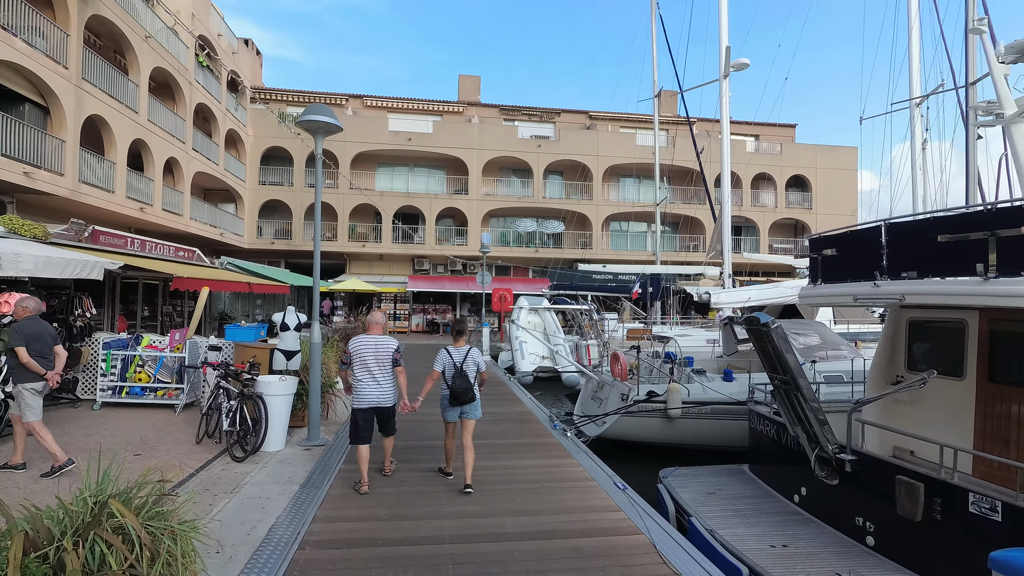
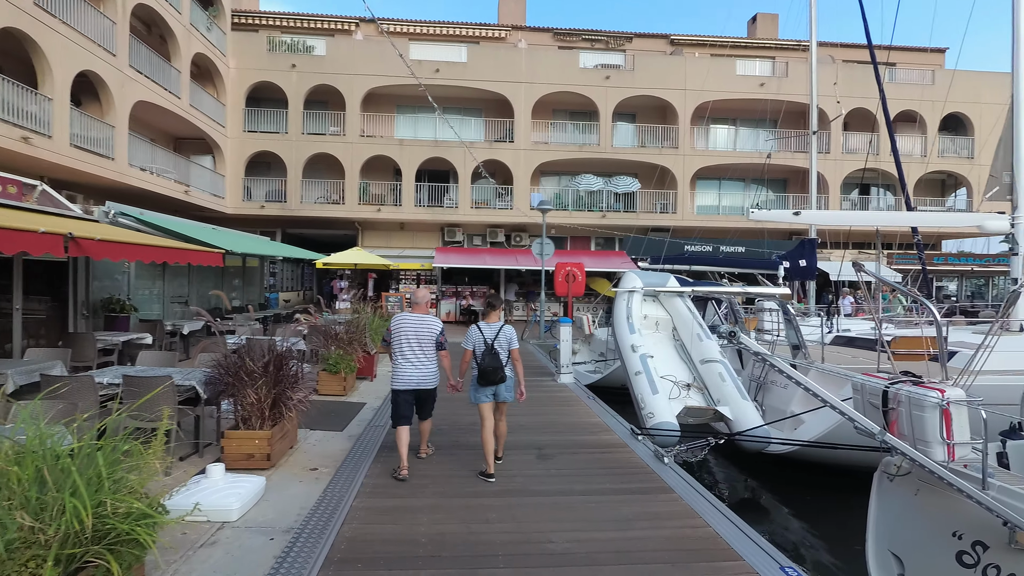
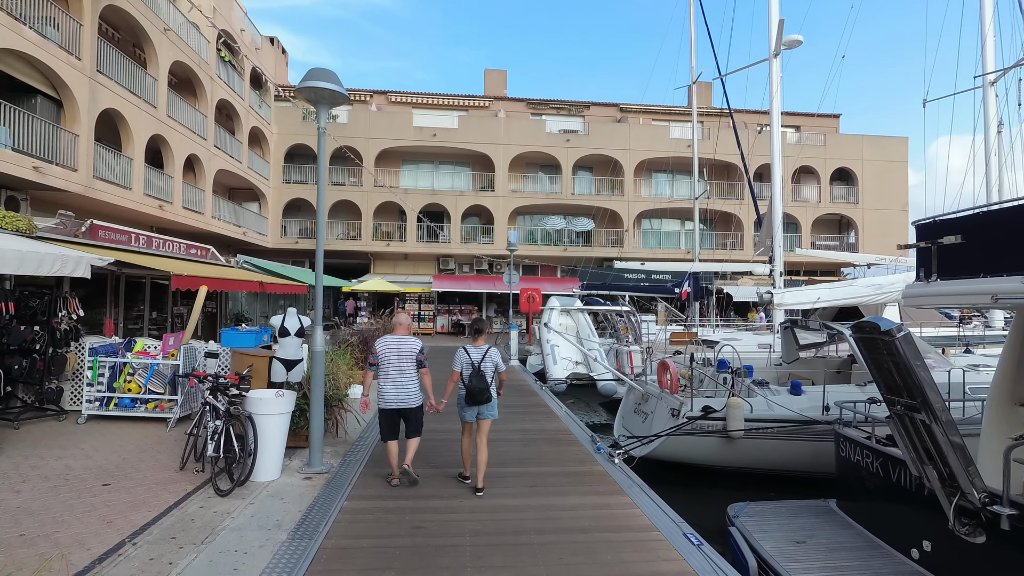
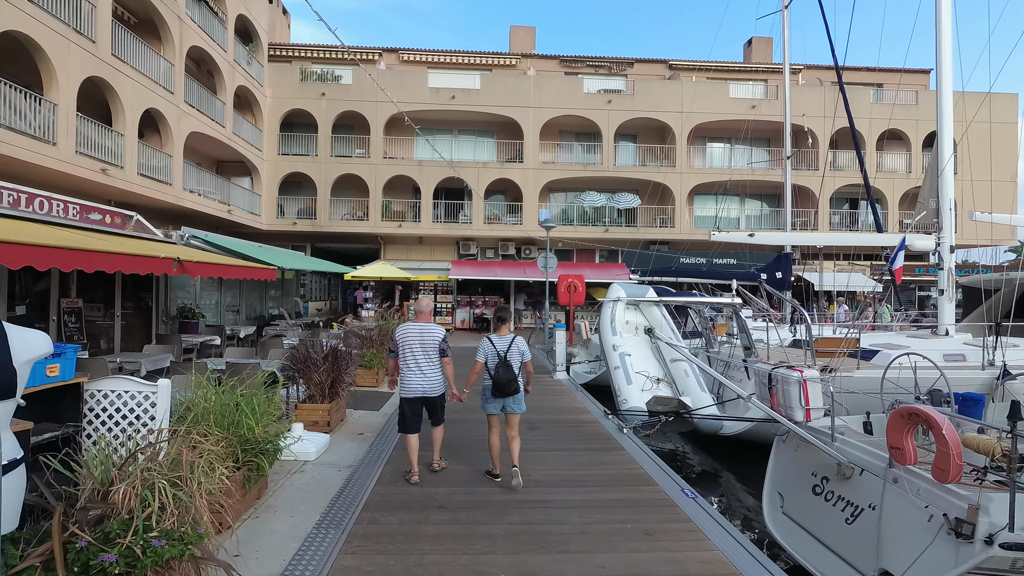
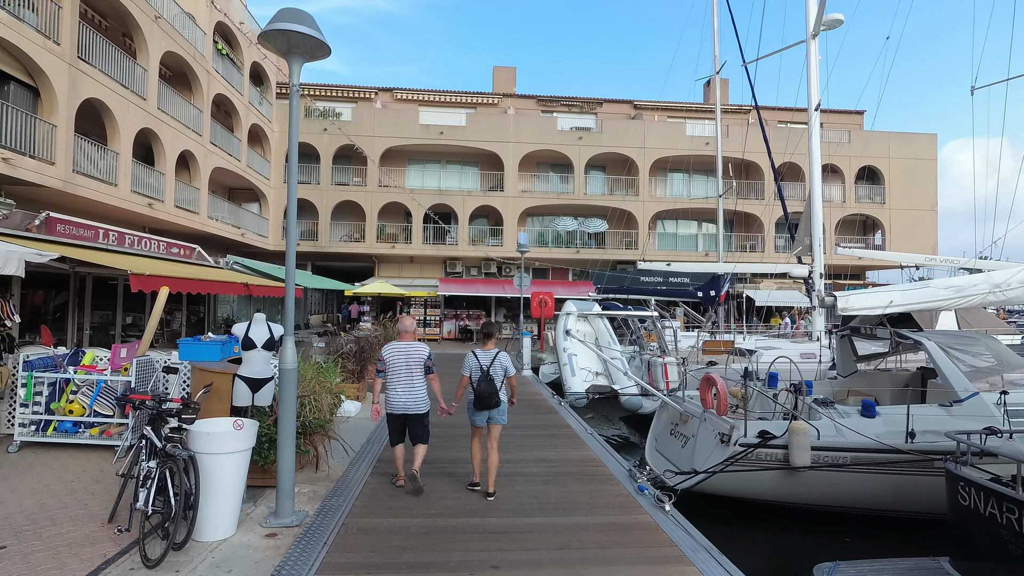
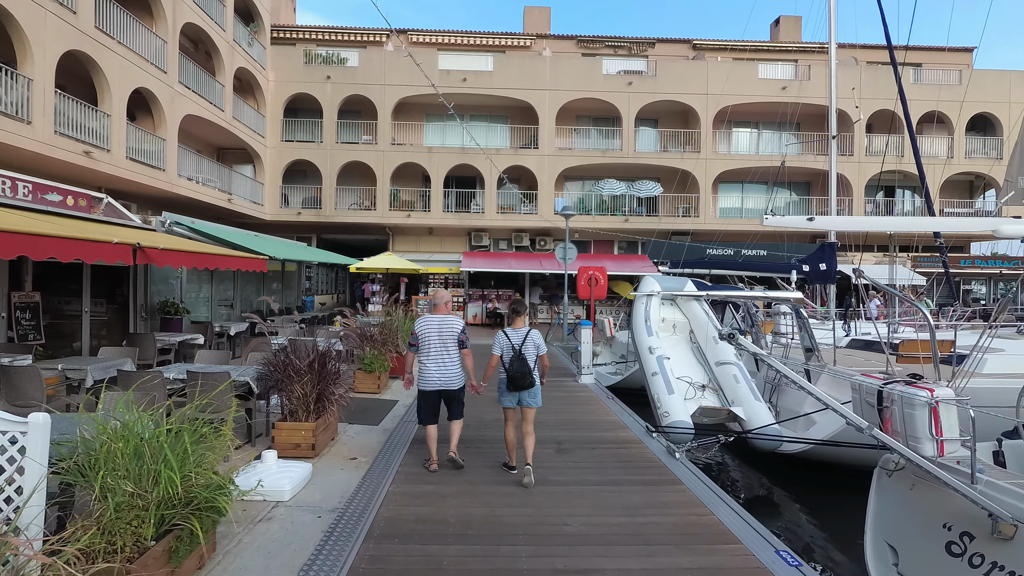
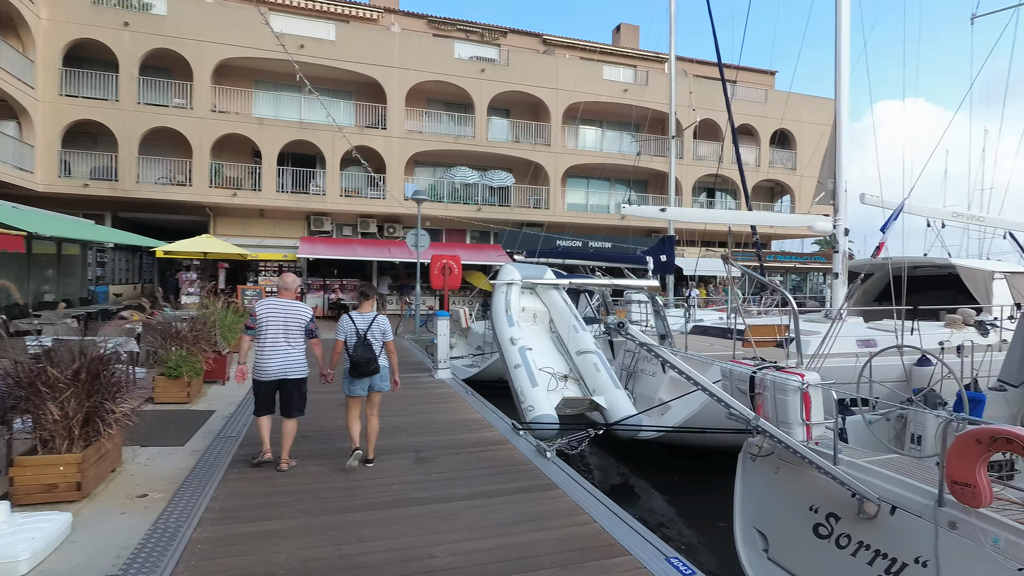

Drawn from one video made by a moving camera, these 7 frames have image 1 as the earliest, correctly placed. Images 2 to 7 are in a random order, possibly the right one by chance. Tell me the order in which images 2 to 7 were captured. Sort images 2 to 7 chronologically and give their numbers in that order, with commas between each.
3, 5, 4, 6, 2, 7
